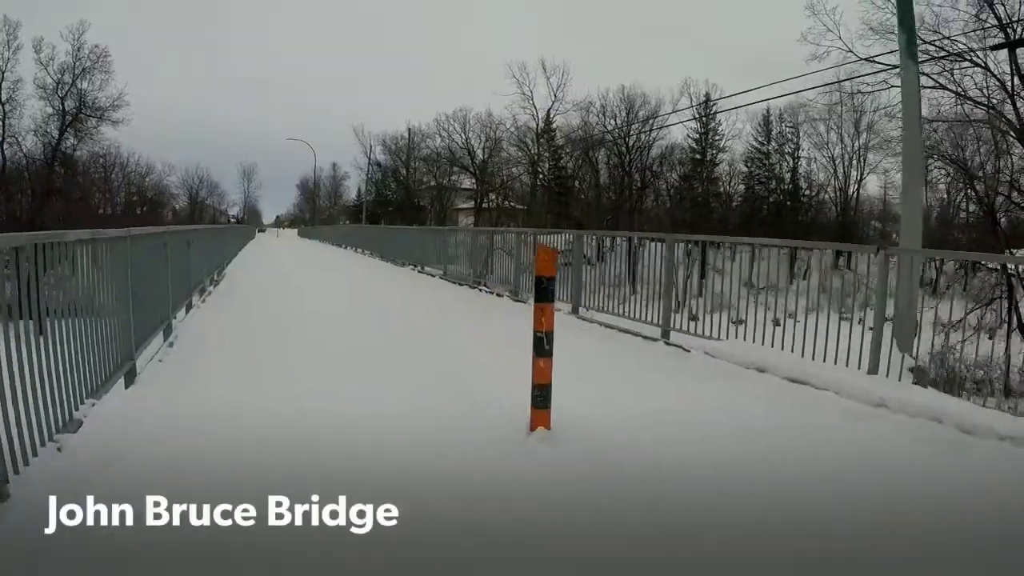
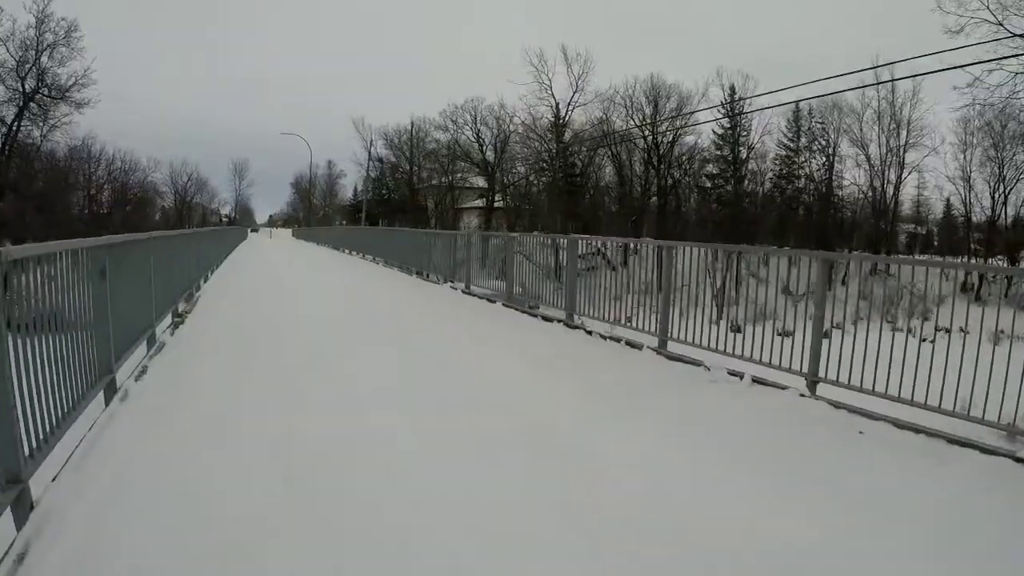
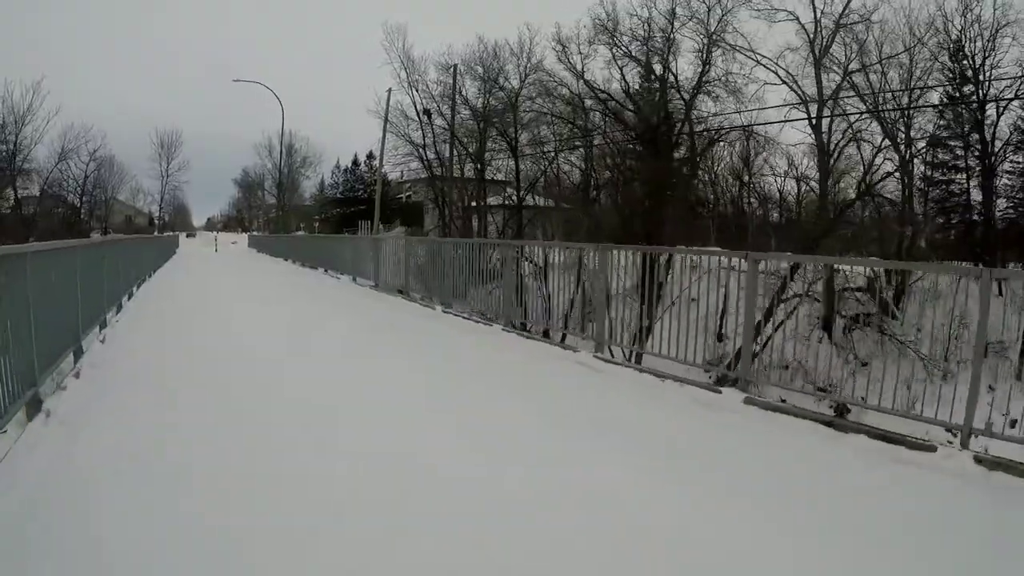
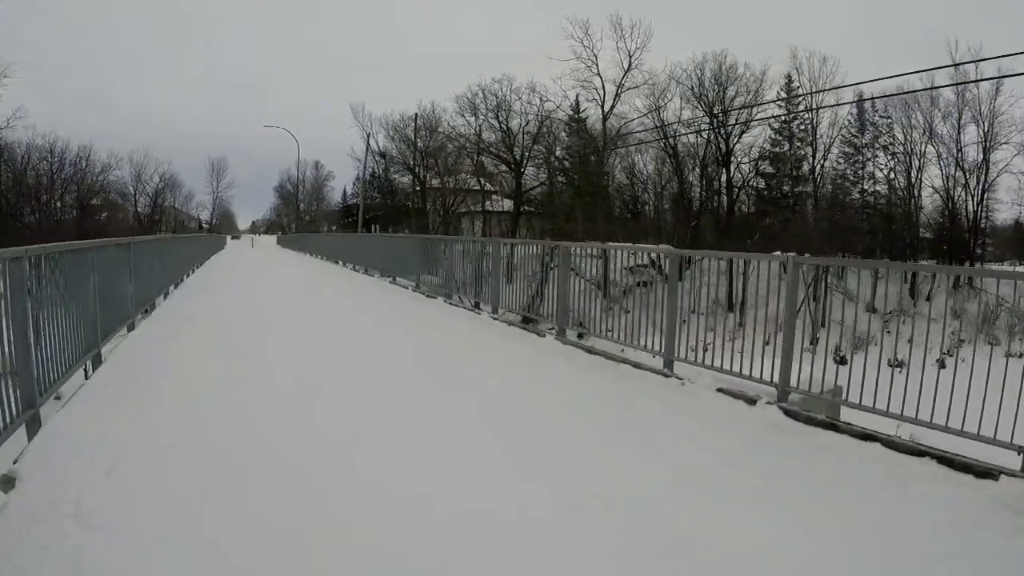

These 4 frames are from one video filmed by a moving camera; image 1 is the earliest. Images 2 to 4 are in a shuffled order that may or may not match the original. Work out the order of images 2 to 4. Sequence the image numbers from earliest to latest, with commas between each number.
2, 4, 3
